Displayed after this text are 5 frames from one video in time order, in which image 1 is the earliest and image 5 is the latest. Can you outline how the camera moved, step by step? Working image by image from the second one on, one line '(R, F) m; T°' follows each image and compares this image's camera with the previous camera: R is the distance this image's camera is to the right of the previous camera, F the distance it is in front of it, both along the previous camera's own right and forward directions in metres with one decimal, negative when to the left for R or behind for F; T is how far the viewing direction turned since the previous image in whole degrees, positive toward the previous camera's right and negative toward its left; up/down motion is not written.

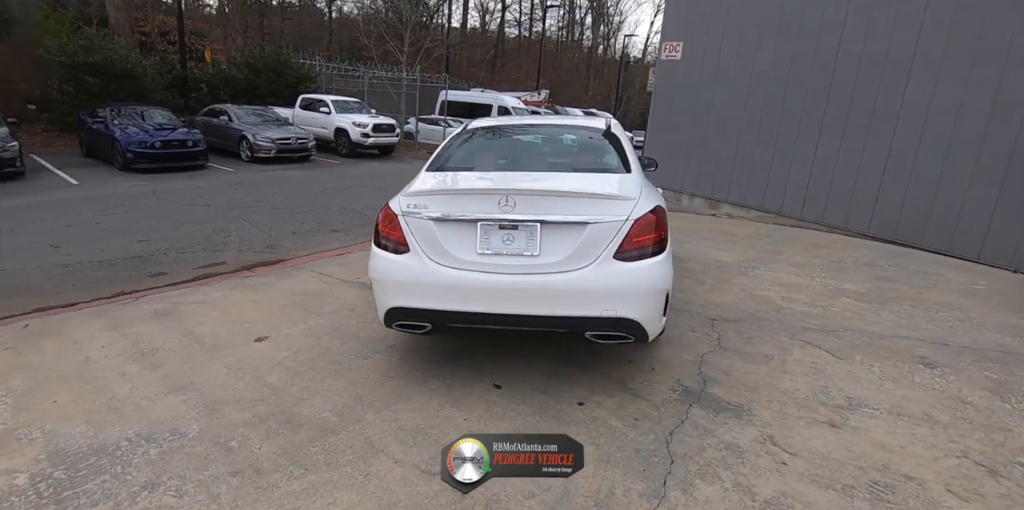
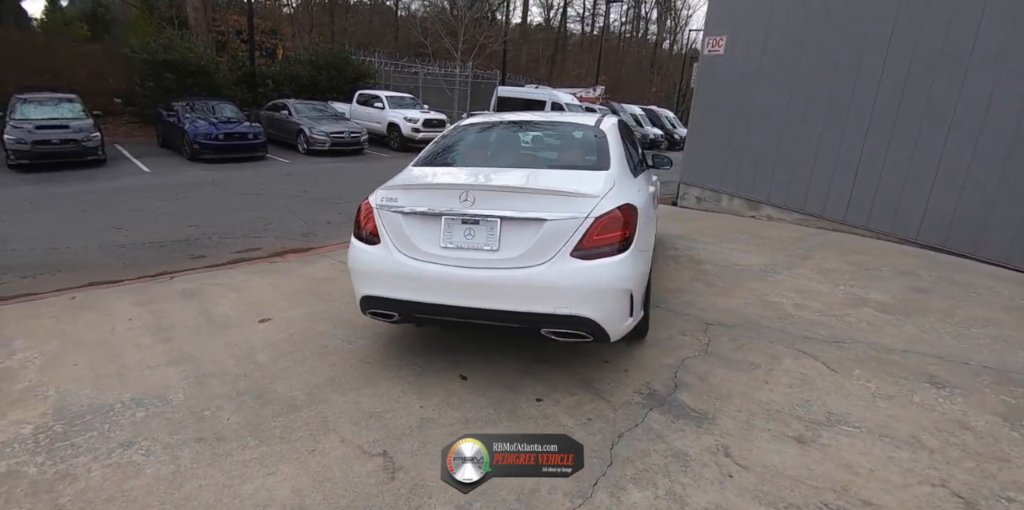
(+0.5, 0.0) m; -7°
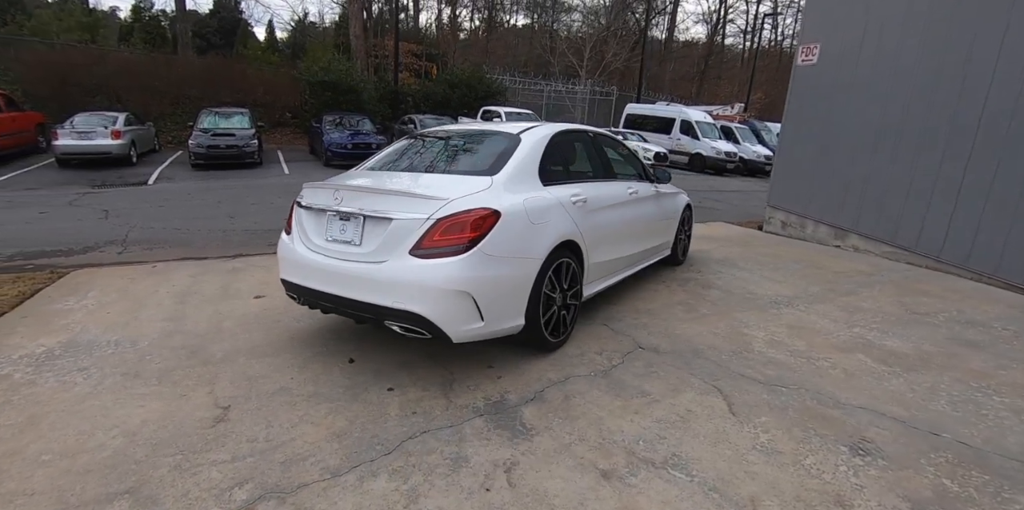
(+1.7, +0.2) m; -18°
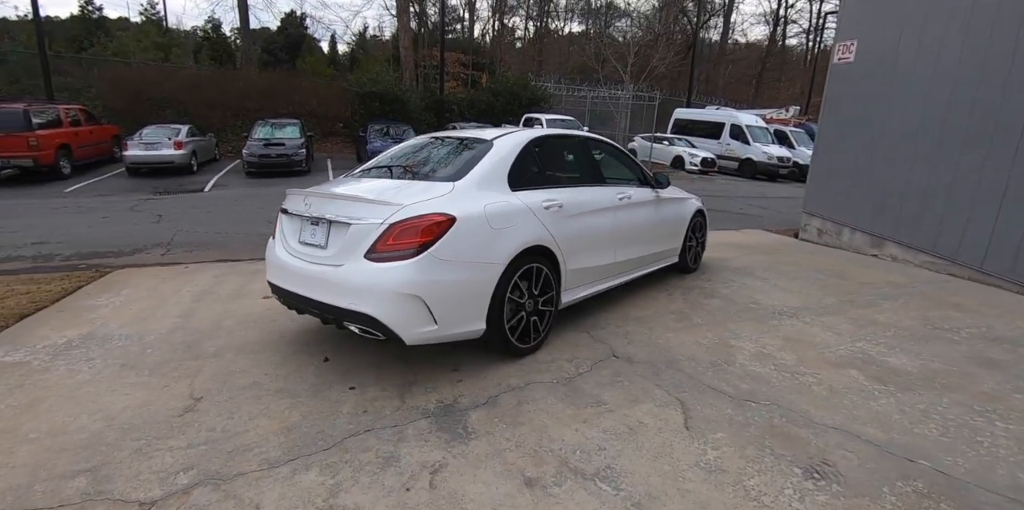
(+0.6, 0.0) m; -7°
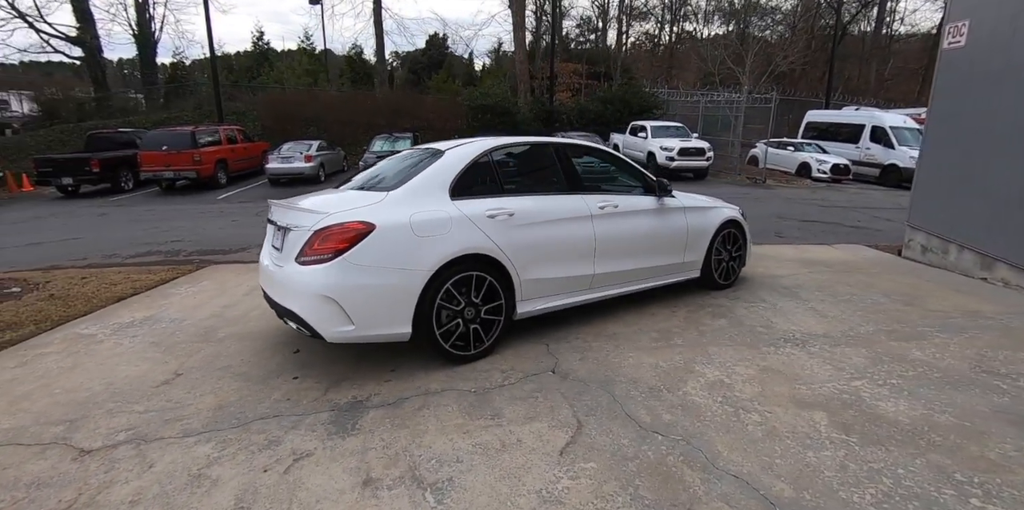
(+1.3, +0.2) m; -16°
